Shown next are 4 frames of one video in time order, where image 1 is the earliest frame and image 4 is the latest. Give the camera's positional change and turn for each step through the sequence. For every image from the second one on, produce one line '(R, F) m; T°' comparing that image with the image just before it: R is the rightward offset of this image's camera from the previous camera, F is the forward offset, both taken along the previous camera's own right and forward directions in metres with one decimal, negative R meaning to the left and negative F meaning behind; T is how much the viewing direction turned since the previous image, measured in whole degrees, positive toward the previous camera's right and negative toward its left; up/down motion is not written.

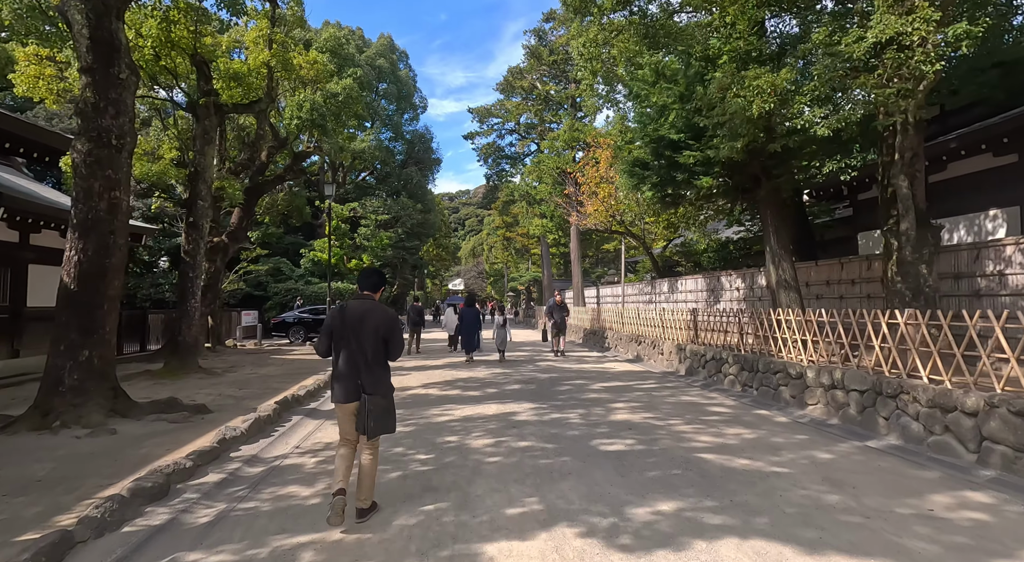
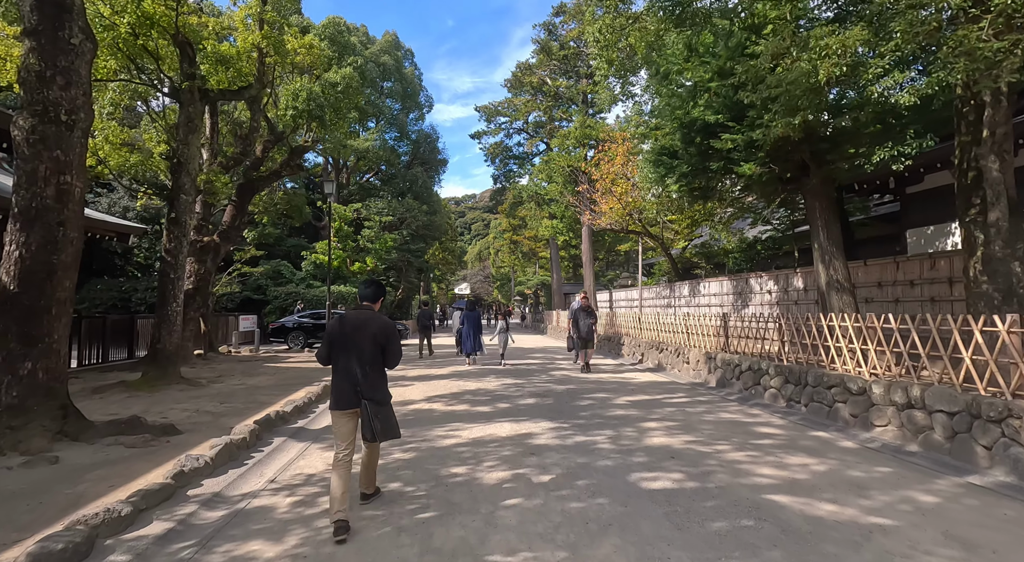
(-0.1, +1.1) m; -1°
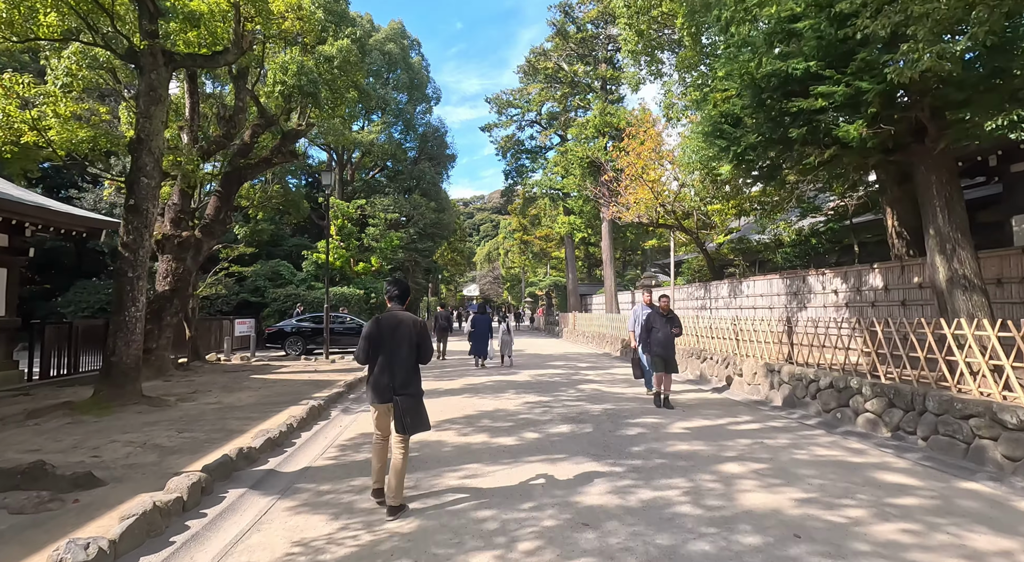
(-0.3, +1.8) m; -1°
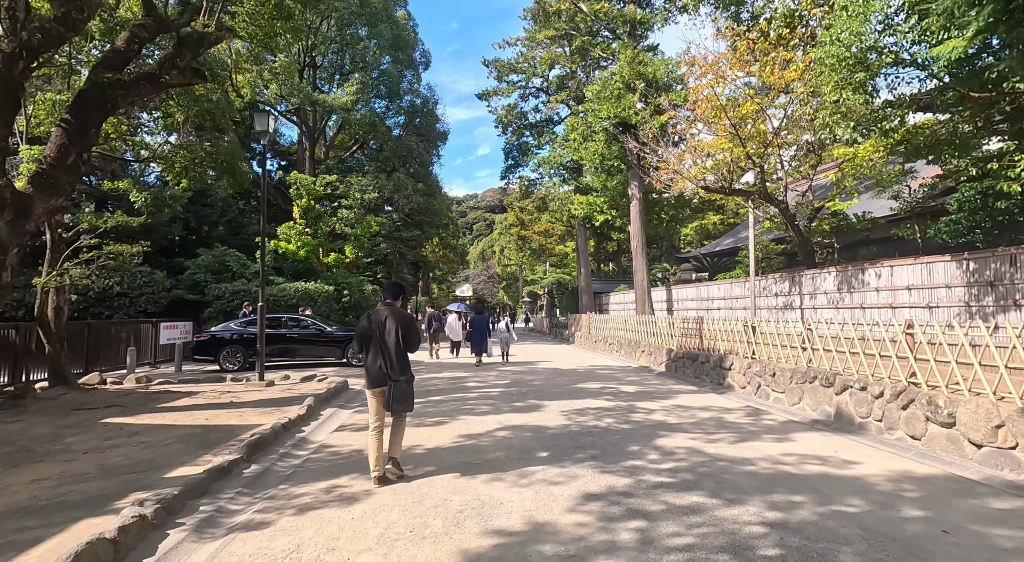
(-0.4, +4.9) m; +1°
